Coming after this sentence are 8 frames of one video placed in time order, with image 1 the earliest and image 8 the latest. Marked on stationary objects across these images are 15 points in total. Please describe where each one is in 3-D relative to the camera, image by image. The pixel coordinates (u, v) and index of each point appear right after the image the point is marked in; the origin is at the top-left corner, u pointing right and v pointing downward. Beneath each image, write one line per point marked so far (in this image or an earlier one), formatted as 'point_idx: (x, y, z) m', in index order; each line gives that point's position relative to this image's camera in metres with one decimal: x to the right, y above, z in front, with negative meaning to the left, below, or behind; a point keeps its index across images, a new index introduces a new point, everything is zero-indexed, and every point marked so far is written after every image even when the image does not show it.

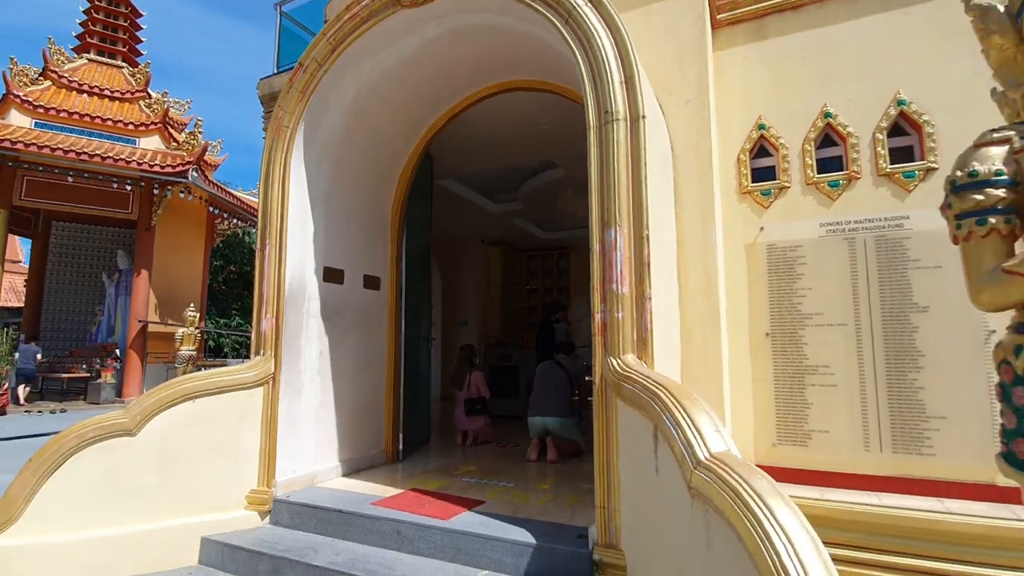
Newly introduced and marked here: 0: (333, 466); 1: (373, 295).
0: (-1.2, -1.2, +3.5) m
1: (-1.1, 0.0, +4.0) m
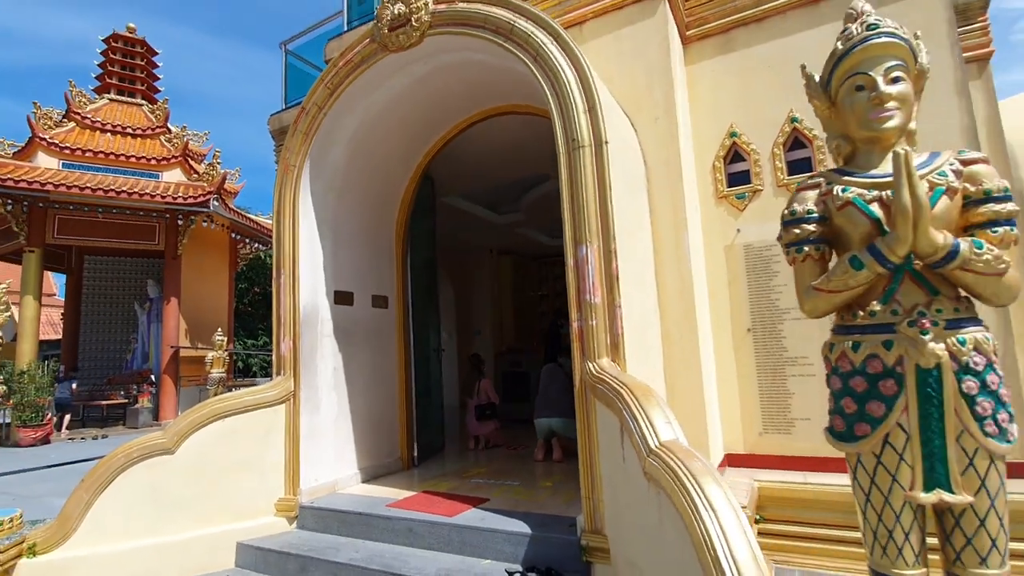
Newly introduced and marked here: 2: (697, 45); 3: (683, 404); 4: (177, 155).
0: (-1.2, -1.4, +3.8) m
1: (-1.1, -0.2, +4.3) m
2: (+1.4, +1.9, +3.9) m
3: (+1.0, -0.7, +3.1) m
4: (-8.2, +3.3, +12.6) m
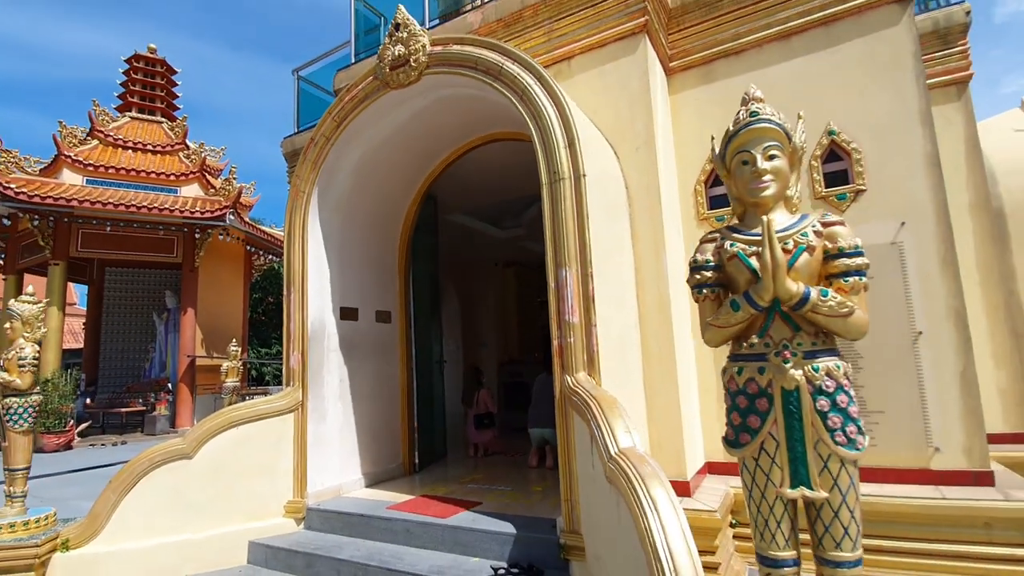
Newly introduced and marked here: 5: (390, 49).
0: (-1.2, -1.5, +4.1) m
1: (-1.1, -0.3, +4.6) m
2: (+1.4, +1.7, +4.2) m
3: (+1.0, -0.8, +3.3) m
4: (-8.1, +3.0, +13.1) m
5: (-0.8, +1.7, +3.6) m
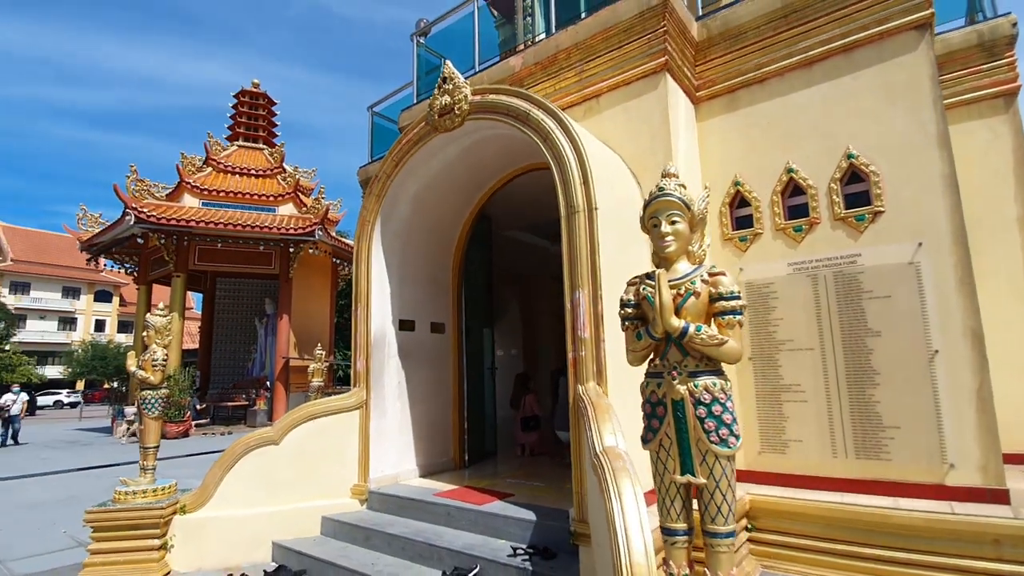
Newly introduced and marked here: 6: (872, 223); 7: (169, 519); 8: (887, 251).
0: (-0.9, -1.6, +4.7) m
1: (-0.7, -0.5, +5.2) m
2: (+1.7, +1.6, +4.5) m
3: (+1.2, -0.9, +3.6) m
4: (-6.3, +2.7, +14.7) m
5: (-0.6, +1.5, +4.2) m
6: (+2.5, +0.5, +3.6) m
7: (-2.6, -1.8, +4.0) m
8: (+2.6, +0.2, +3.5) m
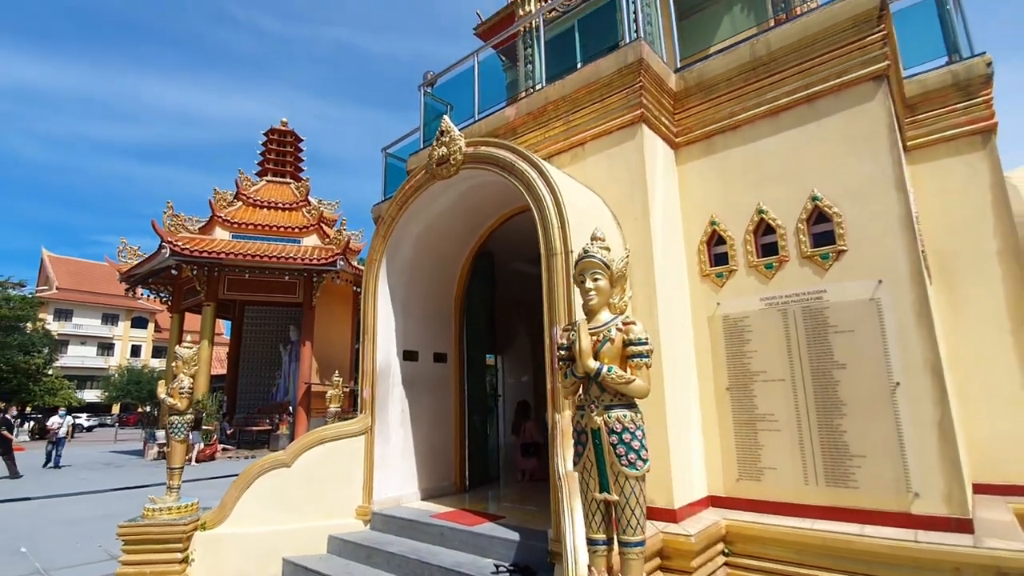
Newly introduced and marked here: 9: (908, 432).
0: (-0.9, -2.0, +5.0) m
1: (-0.8, -0.8, +5.5) m
2: (+1.6, +1.3, +4.8) m
3: (+1.1, -1.2, +3.9) m
4: (-5.9, +1.9, +15.4) m
5: (-0.7, +1.2, +4.6) m
6: (+2.4, +0.2, +3.8) m
7: (-2.7, -2.1, +4.4) m
8: (+2.5, 0.0, +3.8) m
9: (+2.6, -1.0, +3.4) m
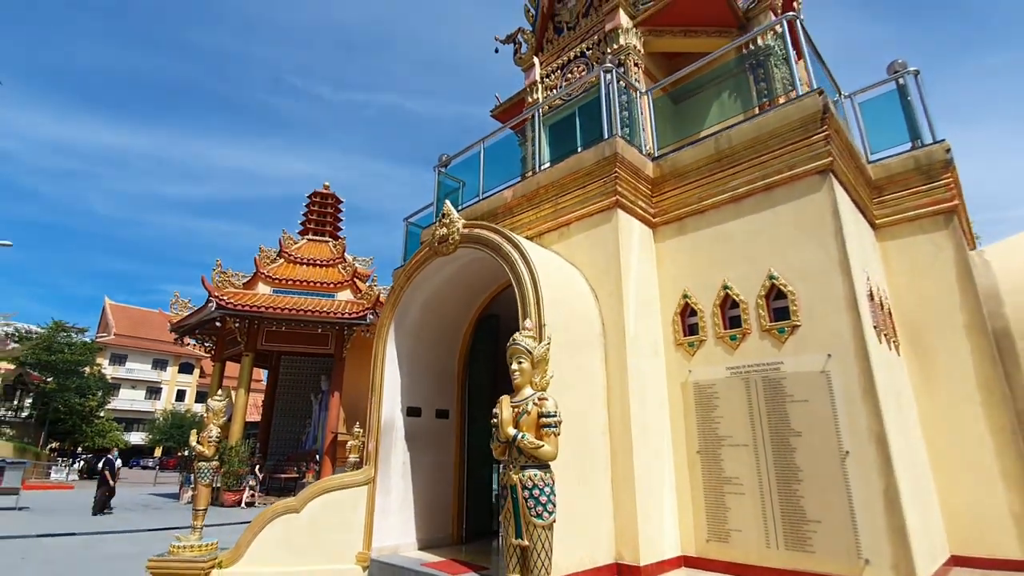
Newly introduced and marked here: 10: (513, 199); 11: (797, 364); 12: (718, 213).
0: (-1.0, -2.6, +5.3) m
1: (-0.8, -1.5, +5.9) m
2: (+1.5, +0.6, +5.3) m
3: (+0.9, -1.8, +4.2) m
4: (-5.2, +0.3, +16.4) m
5: (-0.7, +0.6, +5.3) m
6: (+2.3, -0.4, +4.2) m
7: (-2.8, -2.7, +4.8) m
8: (+2.3, -0.6, +4.1) m
9: (+2.5, -1.5, +3.7) m
10: (0.0, +1.0, +5.9) m
11: (+2.3, -0.6, +4.1) m
12: (+2.0, +0.7, +4.9) m
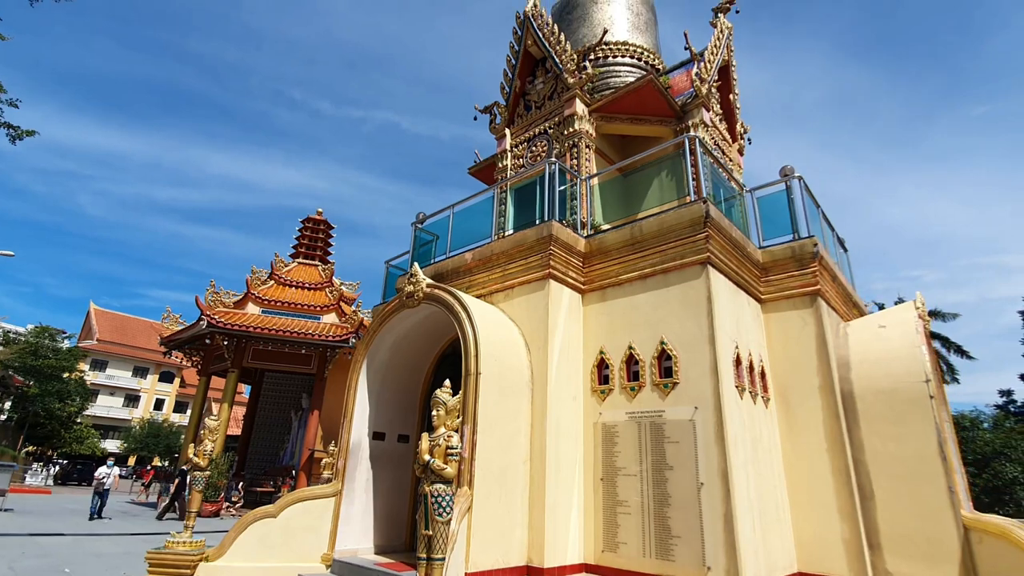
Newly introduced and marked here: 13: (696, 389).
0: (-1.8, -3.2, +6.3) m
1: (-1.5, -2.1, +7.0) m
2: (+1.0, -0.1, +6.5) m
3: (+0.2, -2.4, +5.3) m
4: (-6.1, -0.6, +17.5) m
5: (-1.3, 0.0, +6.4) m
6: (+1.7, -1.1, +5.4) m
7: (-3.6, -3.1, +5.8) m
8: (+1.7, -1.3, +5.3) m
9: (+1.8, -2.2, +4.8) m
10: (-0.5, +0.4, +7.1) m
11: (+1.7, -1.3, +5.3) m
12: (+1.4, 0.0, +6.1) m
13: (+1.9, -1.0, +5.2) m
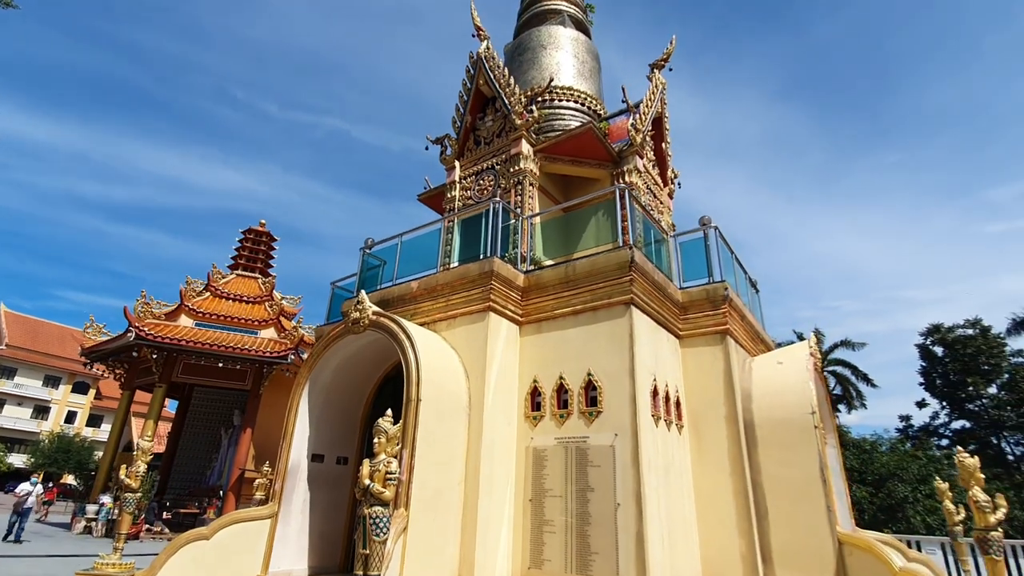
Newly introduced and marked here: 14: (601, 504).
0: (-2.6, -3.5, +6.5) m
1: (-2.4, -2.5, +7.2) m
2: (+0.2, -0.5, +7.0) m
3: (-0.5, -2.7, +5.6) m
4: (-8.0, -1.1, +17.2) m
5: (-2.1, -0.3, +6.7) m
6: (+1.0, -1.5, +5.9) m
7: (-4.3, -3.4, +5.8) m
8: (+1.0, -1.7, +5.8) m
9: (+1.1, -2.6, +5.3) m
10: (-1.4, 0.0, +7.5) m
11: (+1.0, -1.7, +5.8) m
12: (+0.7, -0.4, +6.7) m
13: (+1.2, -1.4, +5.8) m
14: (+1.0, -2.3, +5.6) m
